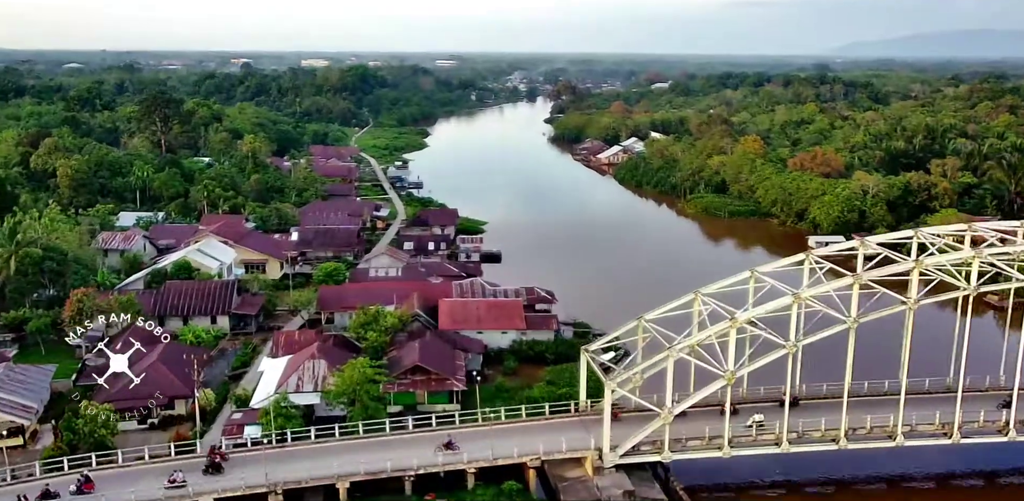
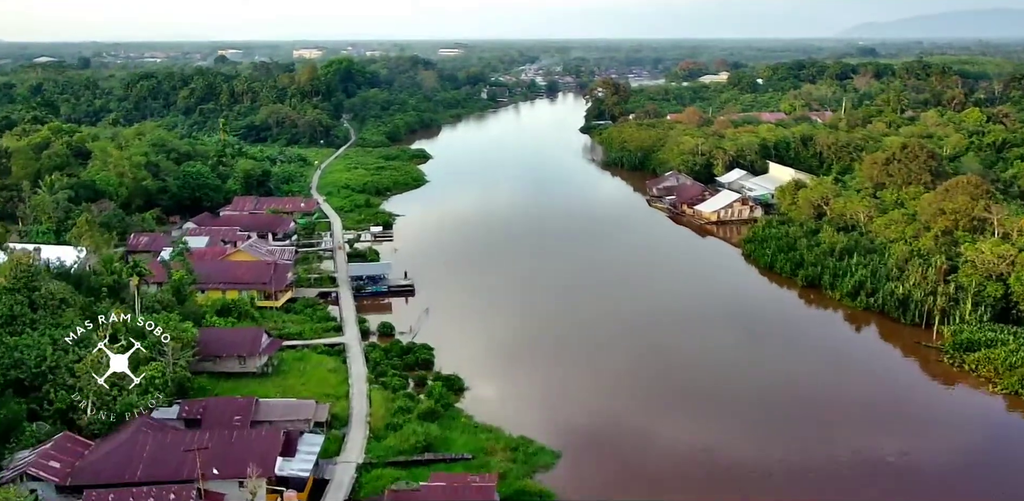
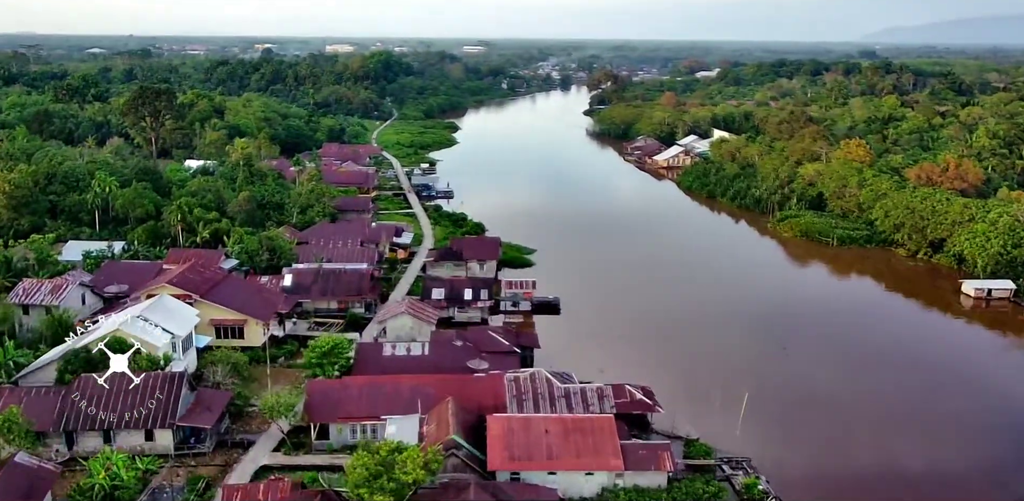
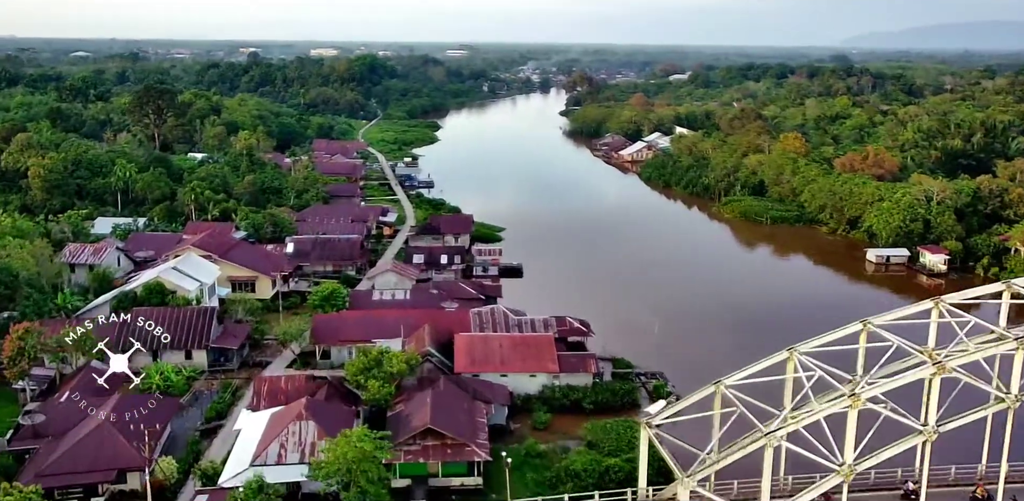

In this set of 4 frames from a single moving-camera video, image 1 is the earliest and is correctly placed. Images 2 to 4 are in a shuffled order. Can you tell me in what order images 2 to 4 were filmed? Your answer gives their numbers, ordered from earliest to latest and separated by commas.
4, 3, 2
